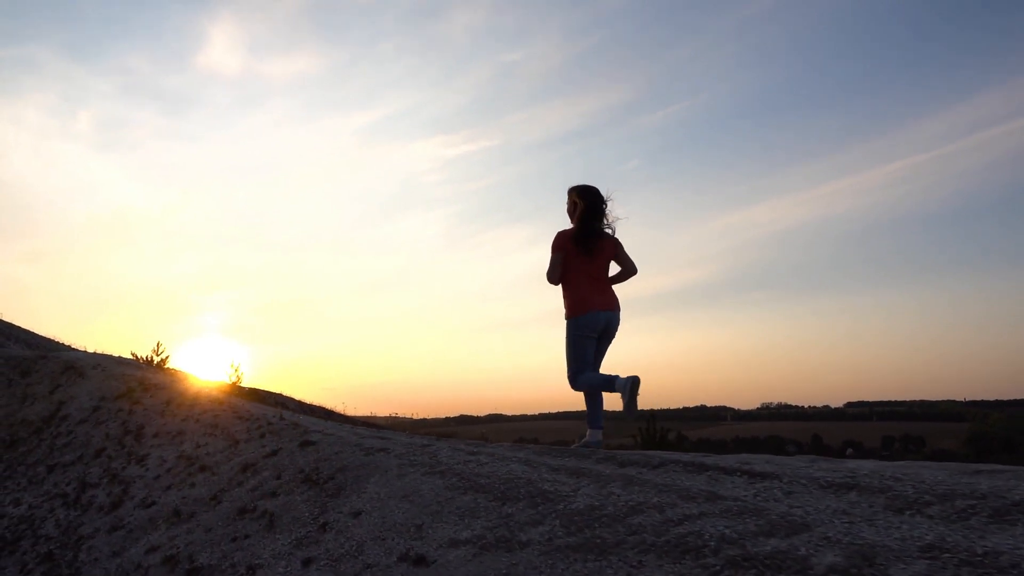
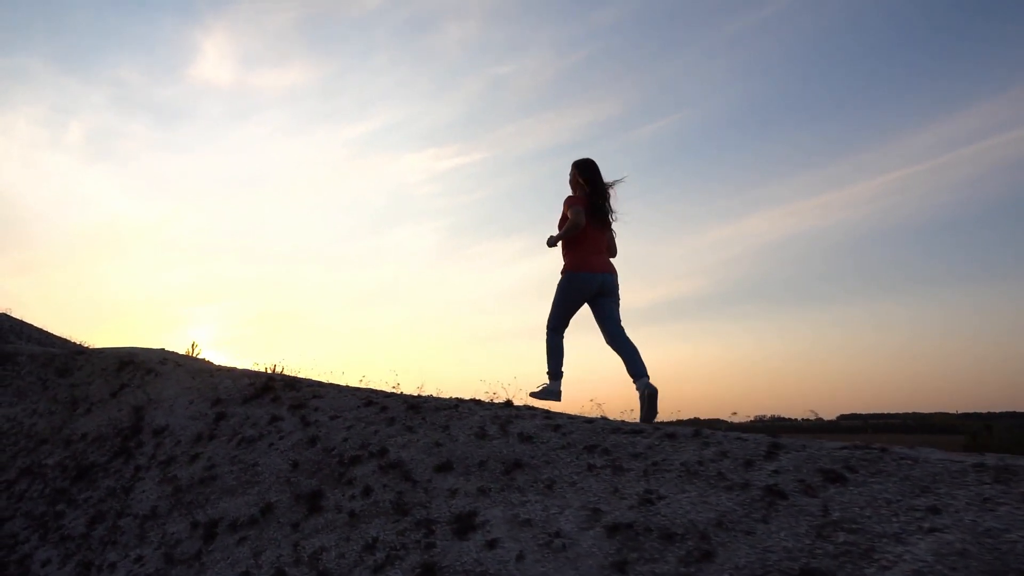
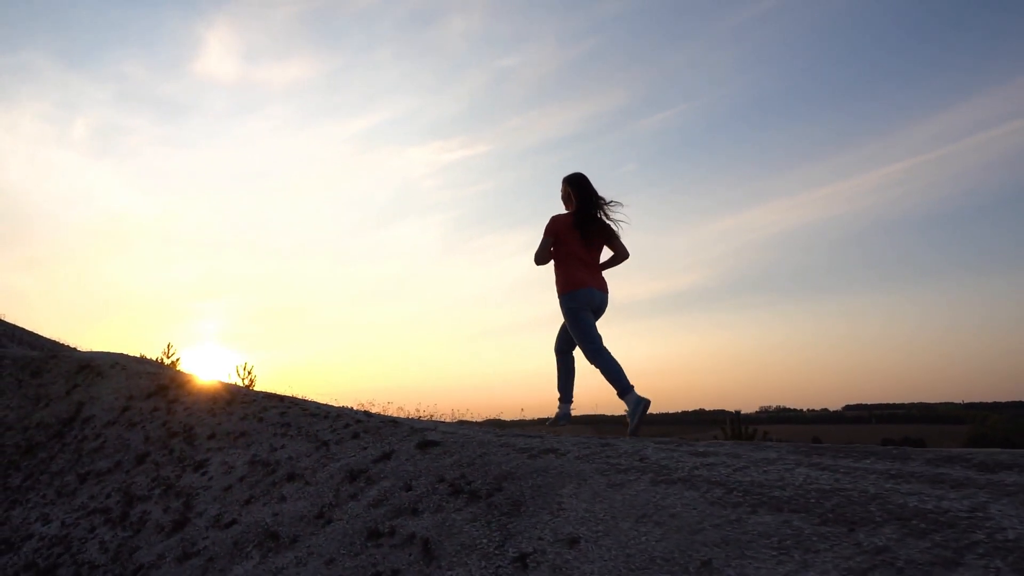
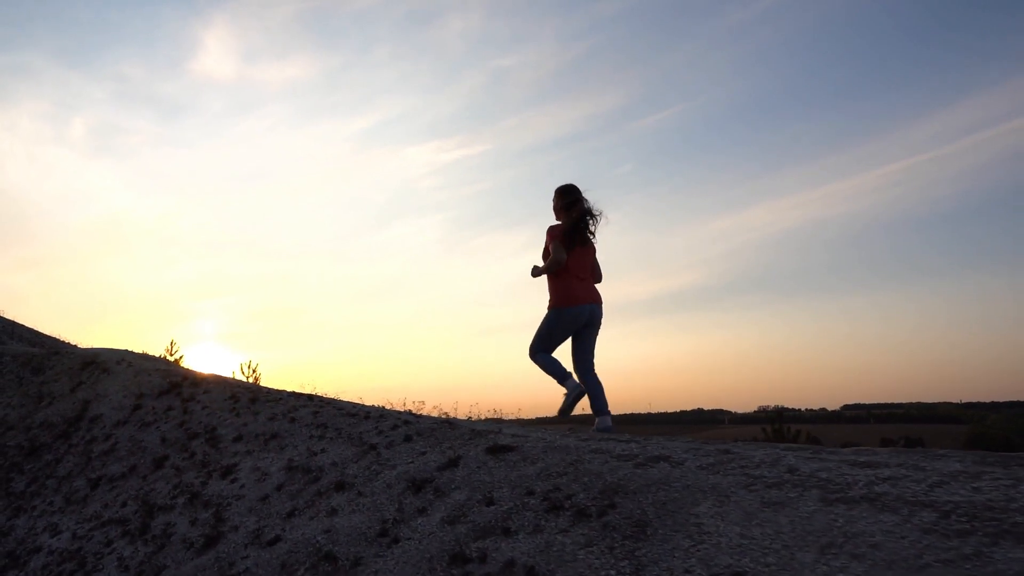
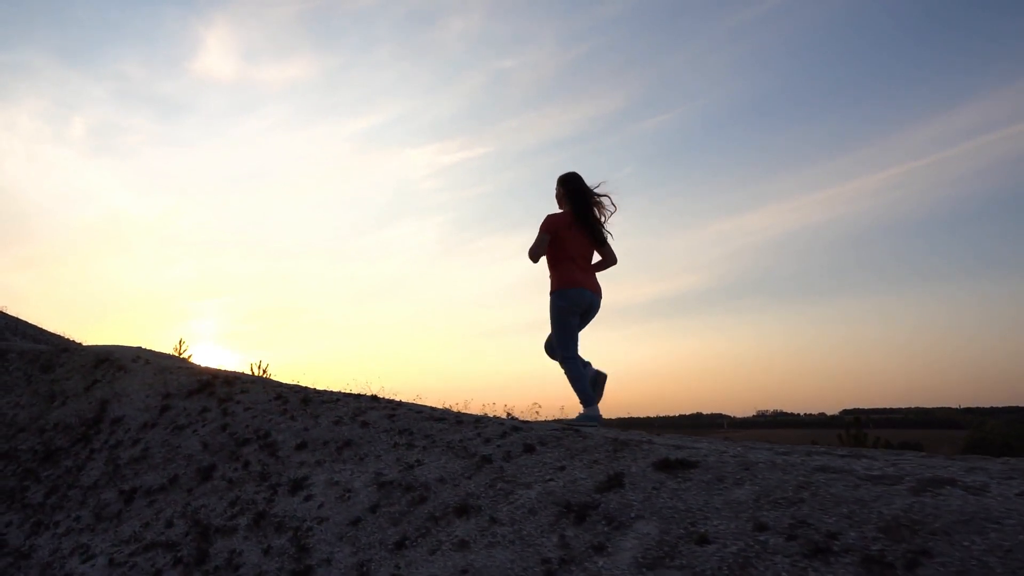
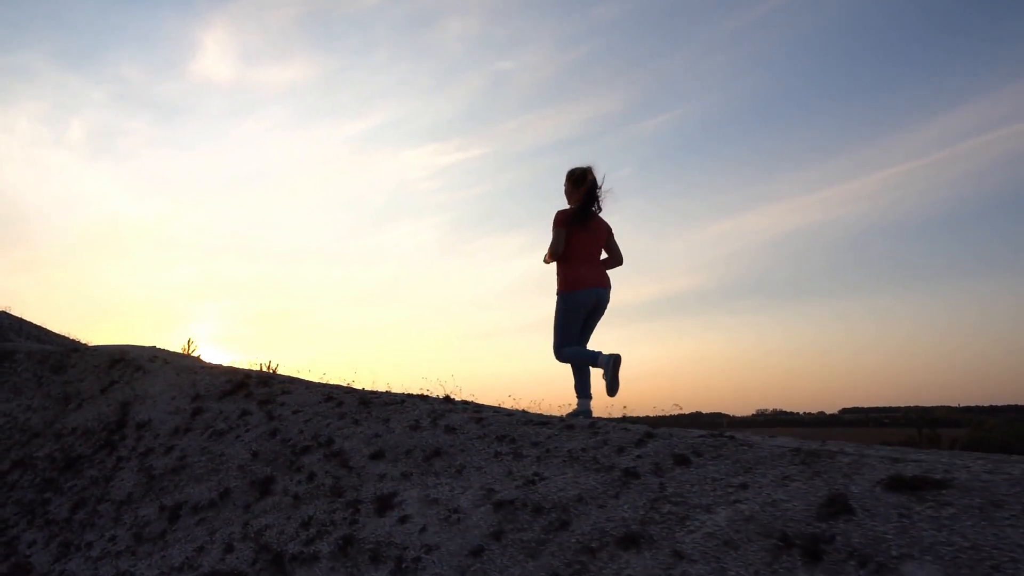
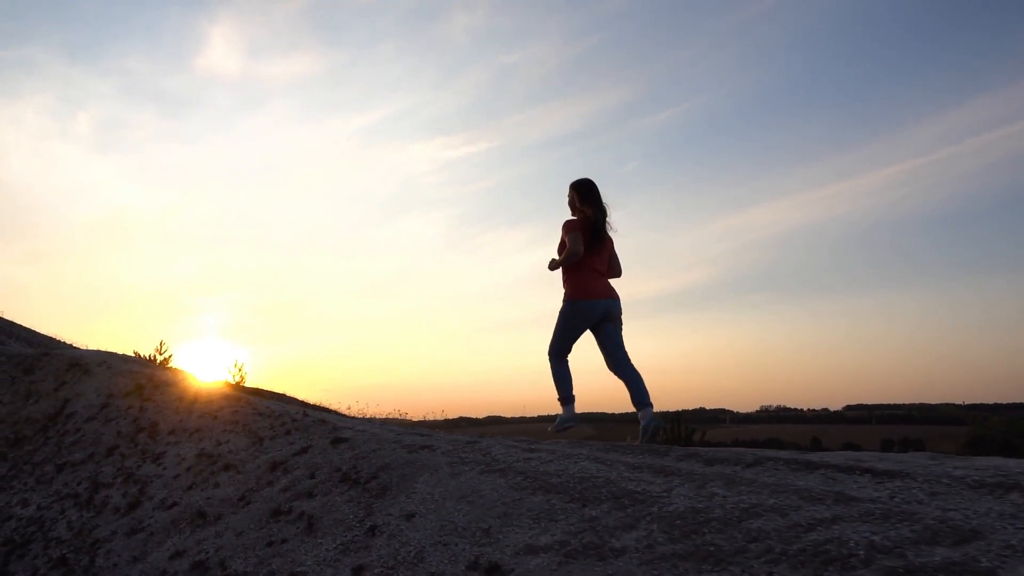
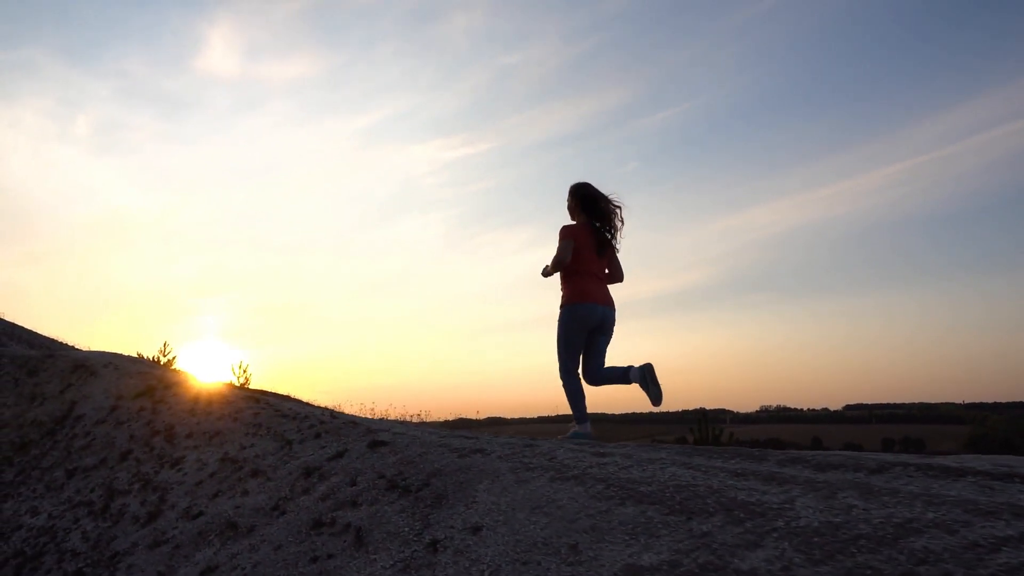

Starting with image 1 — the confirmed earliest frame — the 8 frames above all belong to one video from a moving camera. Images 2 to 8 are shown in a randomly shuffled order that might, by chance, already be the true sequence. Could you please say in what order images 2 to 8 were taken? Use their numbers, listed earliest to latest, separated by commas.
7, 8, 3, 4, 5, 6, 2
